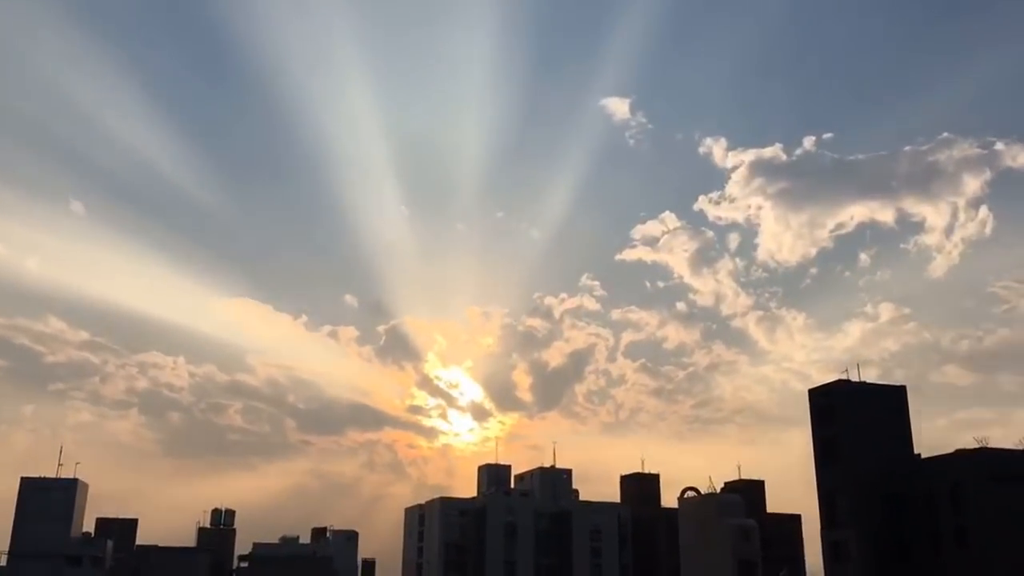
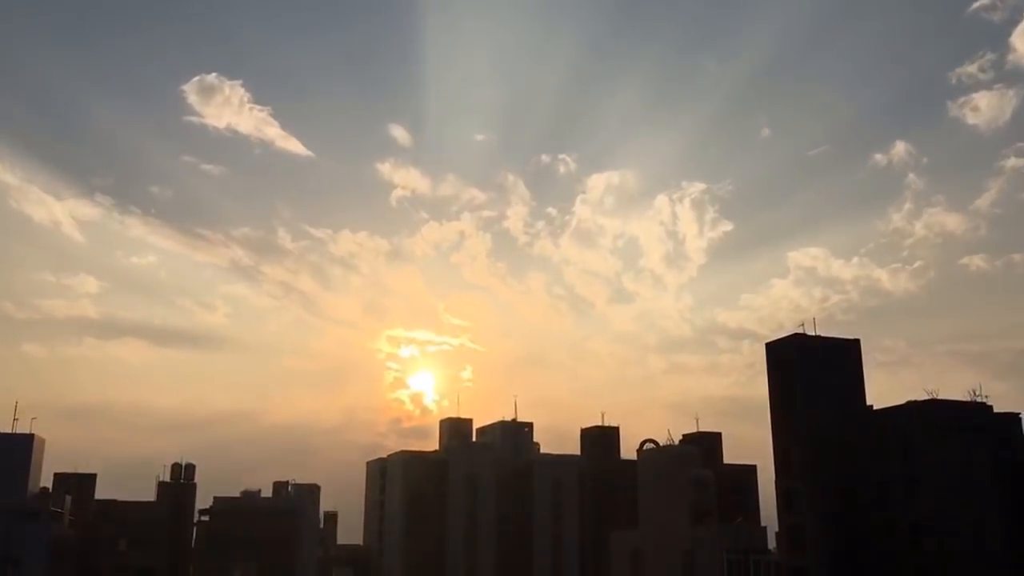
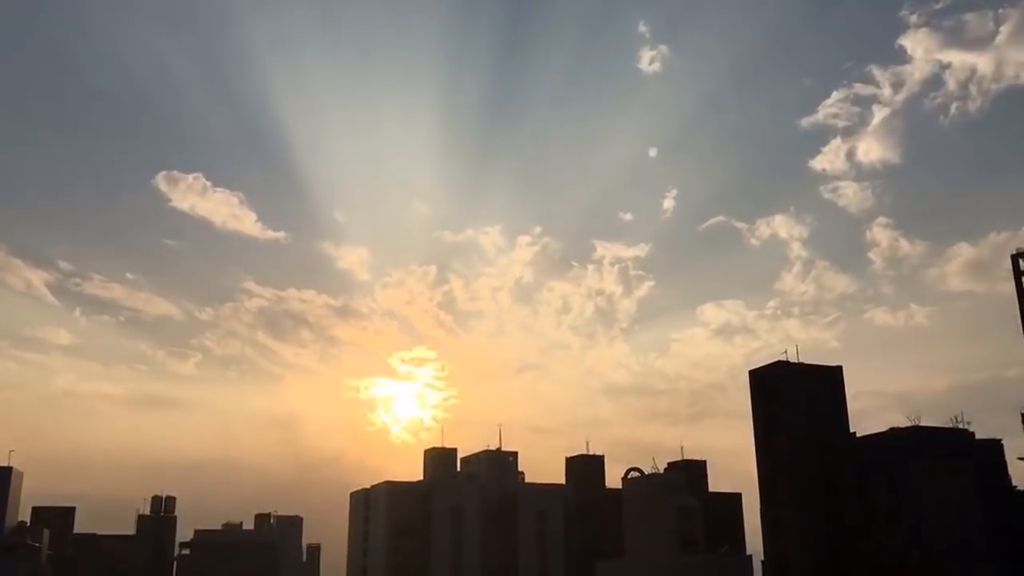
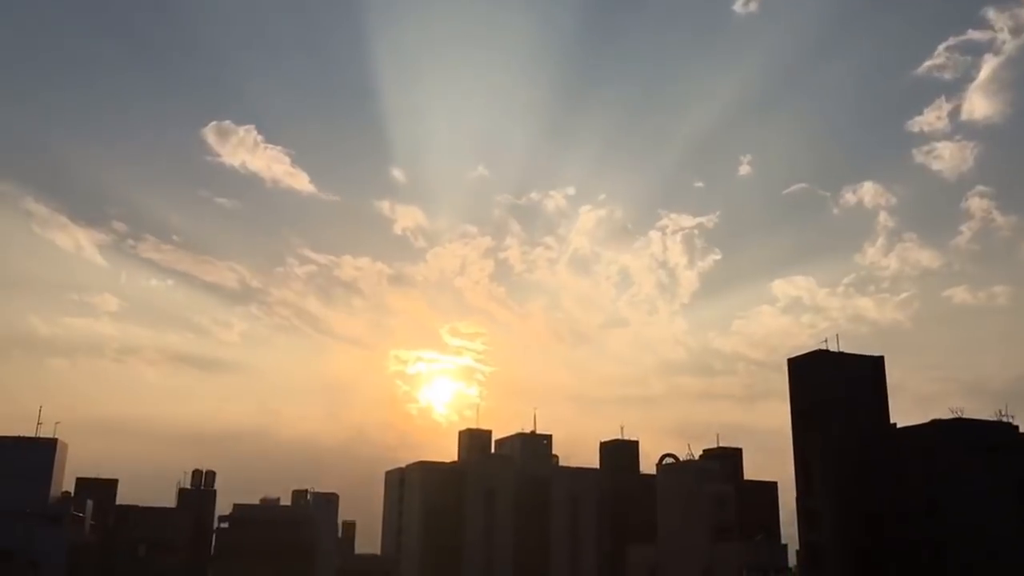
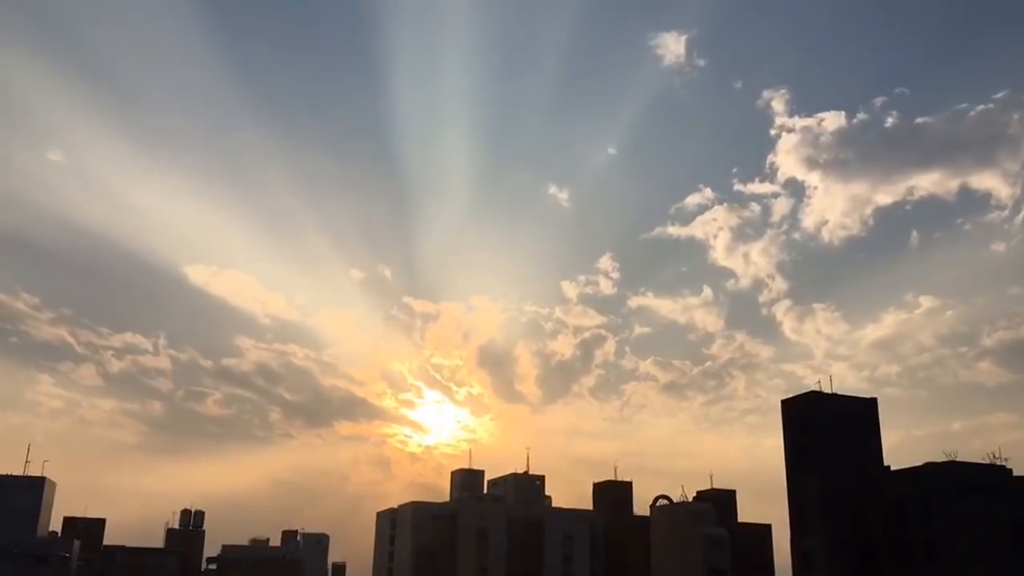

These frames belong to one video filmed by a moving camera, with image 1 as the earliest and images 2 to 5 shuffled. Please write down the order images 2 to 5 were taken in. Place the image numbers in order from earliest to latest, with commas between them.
5, 3, 4, 2
